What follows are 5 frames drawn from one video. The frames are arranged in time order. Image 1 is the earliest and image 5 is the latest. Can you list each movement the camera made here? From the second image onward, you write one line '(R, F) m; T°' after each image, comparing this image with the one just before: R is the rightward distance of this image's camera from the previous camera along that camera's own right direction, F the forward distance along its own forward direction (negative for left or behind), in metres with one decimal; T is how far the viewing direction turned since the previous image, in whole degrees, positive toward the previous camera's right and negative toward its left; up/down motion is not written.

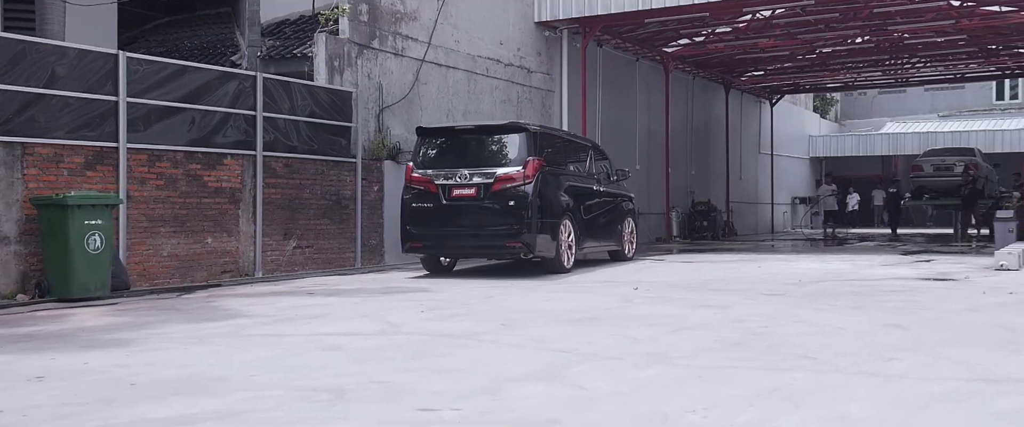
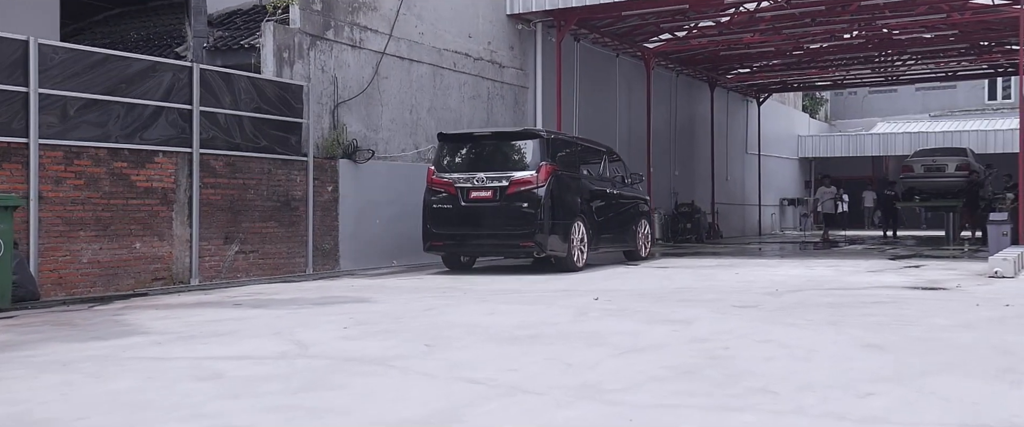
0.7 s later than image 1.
(+0.4, +0.8) m; 0°
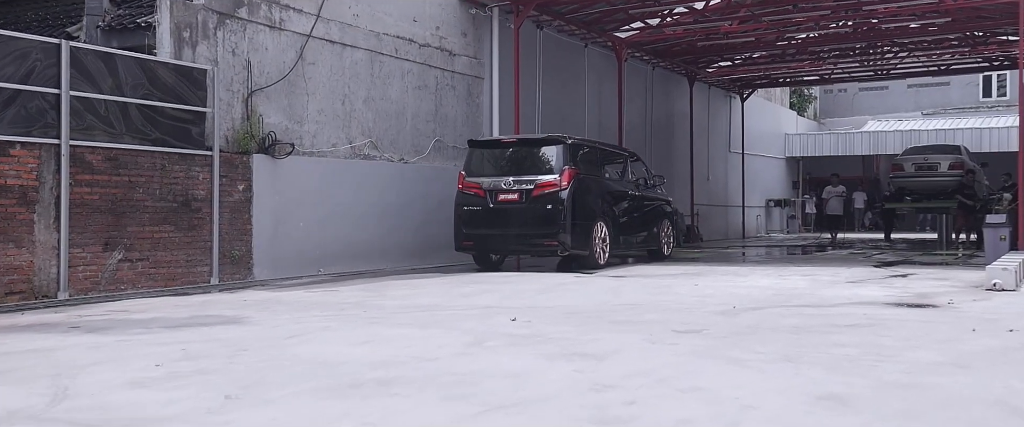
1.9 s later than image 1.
(+0.7, +1.4) m; 0°
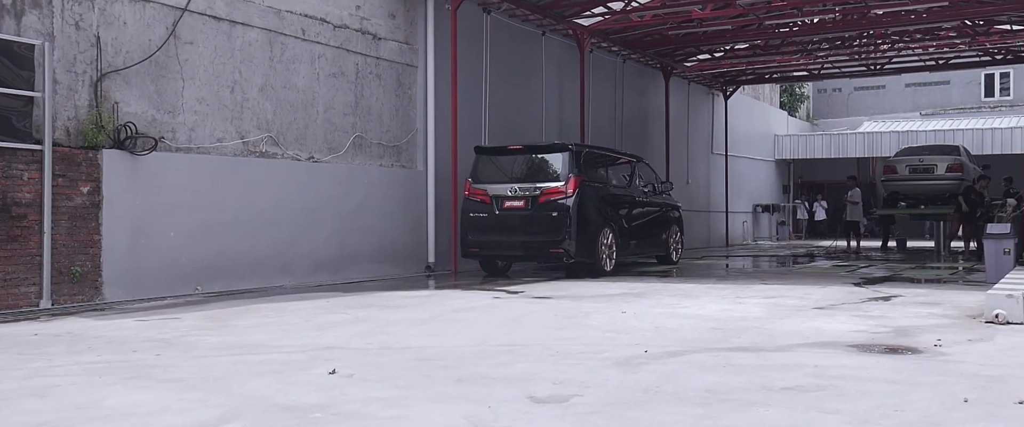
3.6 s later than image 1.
(+1.0, +1.9) m; 0°
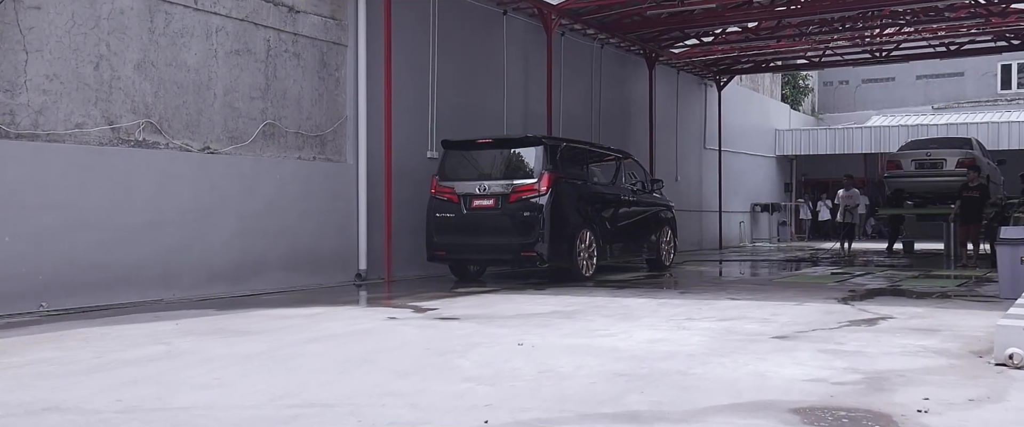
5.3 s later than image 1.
(+0.9, +1.8) m; -1°
